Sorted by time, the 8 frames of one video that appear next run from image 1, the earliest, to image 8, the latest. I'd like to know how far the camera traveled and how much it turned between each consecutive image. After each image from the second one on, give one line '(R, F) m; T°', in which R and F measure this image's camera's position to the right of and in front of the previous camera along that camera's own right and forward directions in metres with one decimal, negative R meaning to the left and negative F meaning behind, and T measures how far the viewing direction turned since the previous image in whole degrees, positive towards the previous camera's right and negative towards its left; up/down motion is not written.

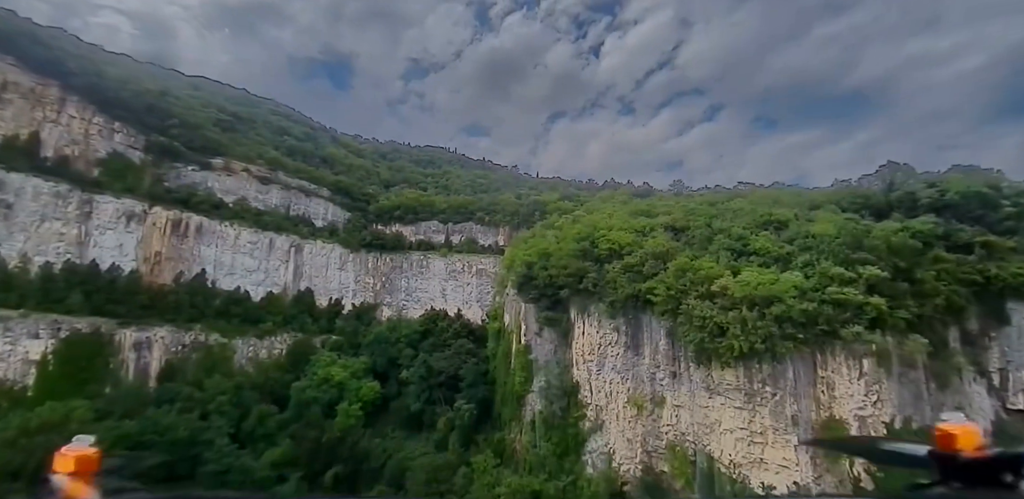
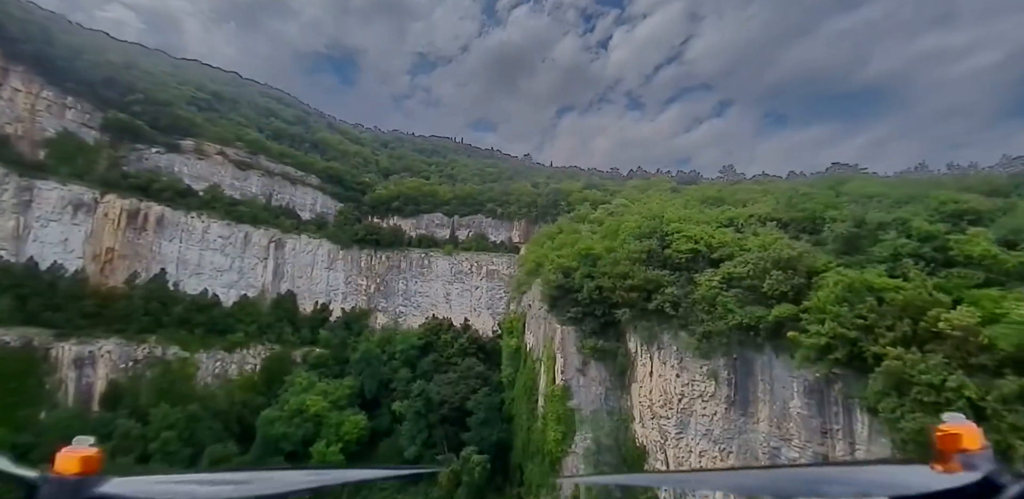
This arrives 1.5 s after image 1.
(-0.8, +5.6) m; -1°
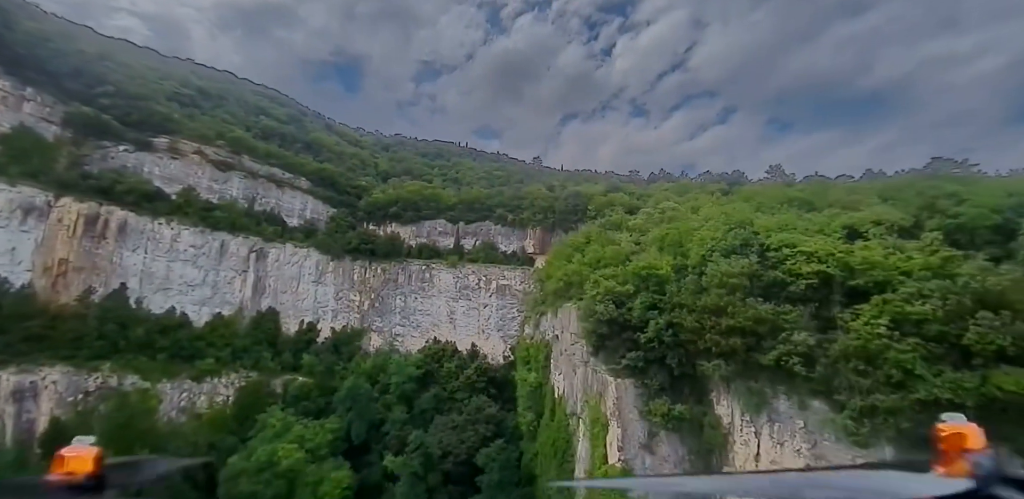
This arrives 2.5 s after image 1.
(-0.6, +4.0) m; 0°
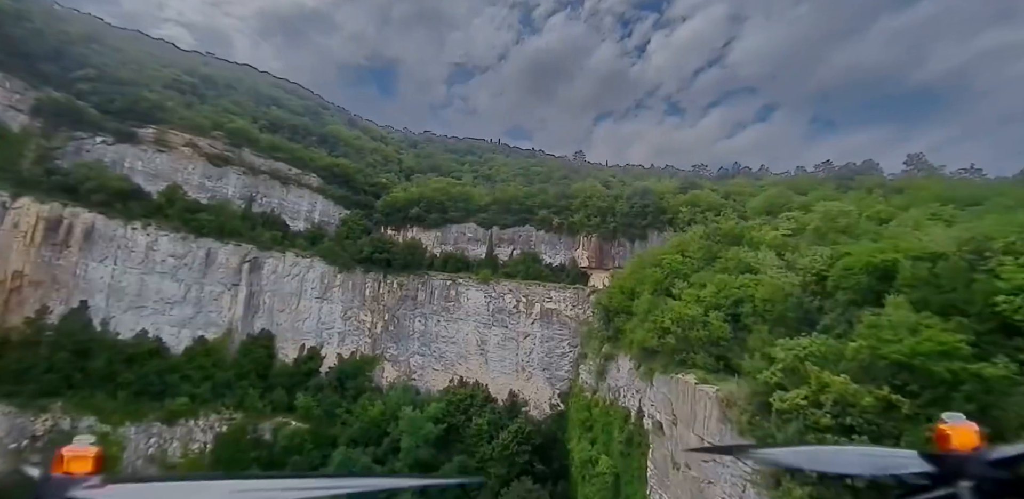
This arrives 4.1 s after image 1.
(-0.8, +5.6) m; -4°
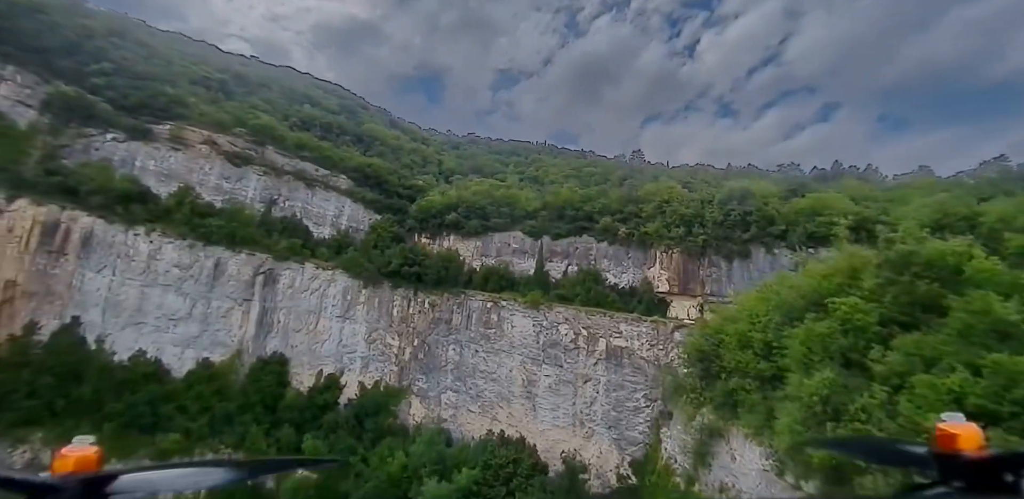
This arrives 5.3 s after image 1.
(-0.5, +4.0) m; -5°
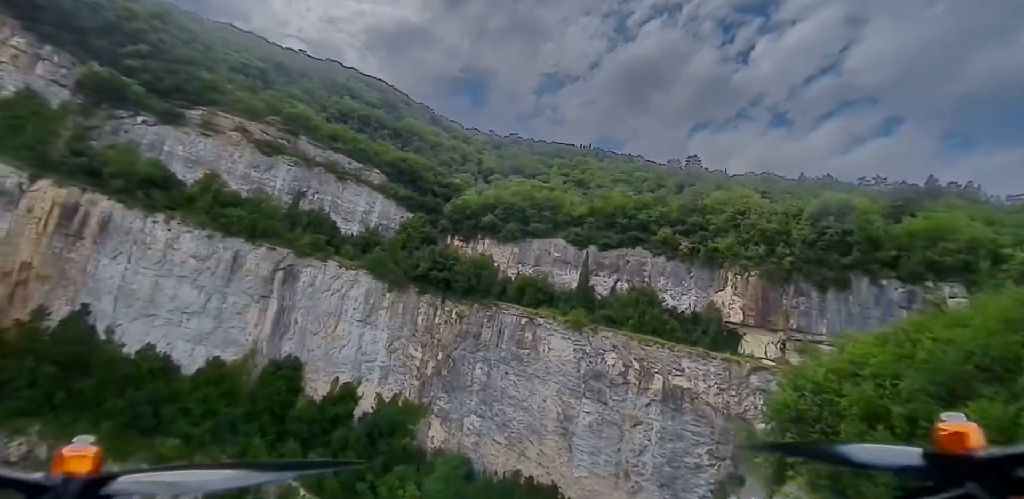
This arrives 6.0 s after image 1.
(-0.2, +2.2) m; -4°
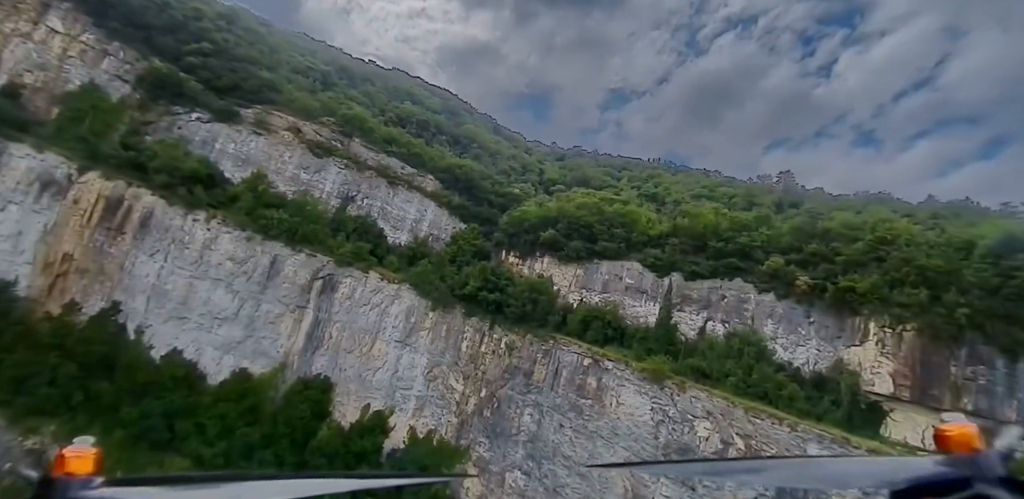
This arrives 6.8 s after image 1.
(-0.2, +2.7) m; -7°
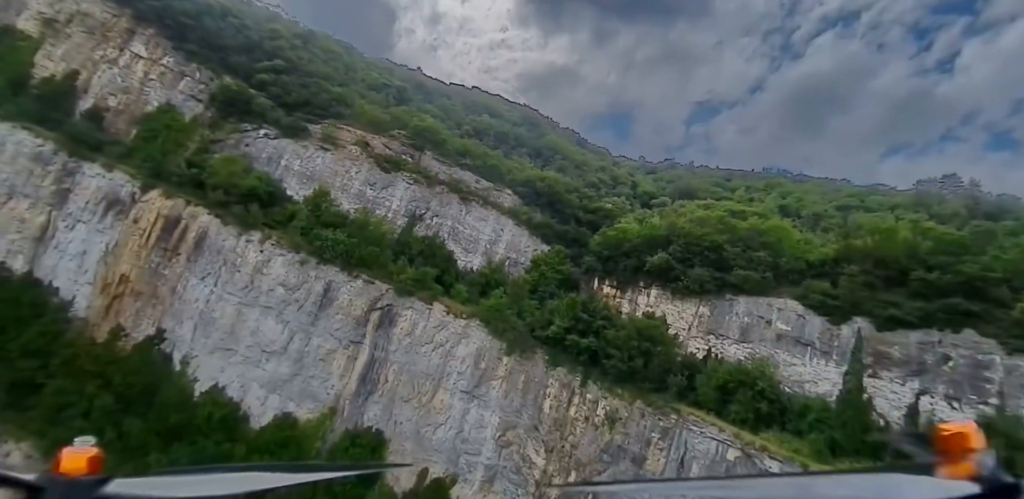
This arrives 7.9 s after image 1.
(-0.4, +3.5) m; -10°
